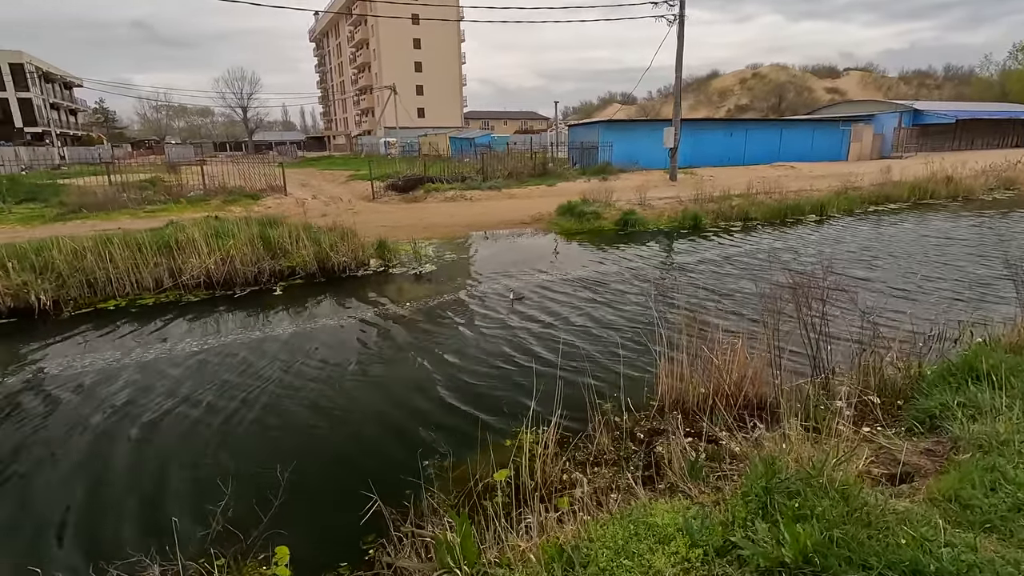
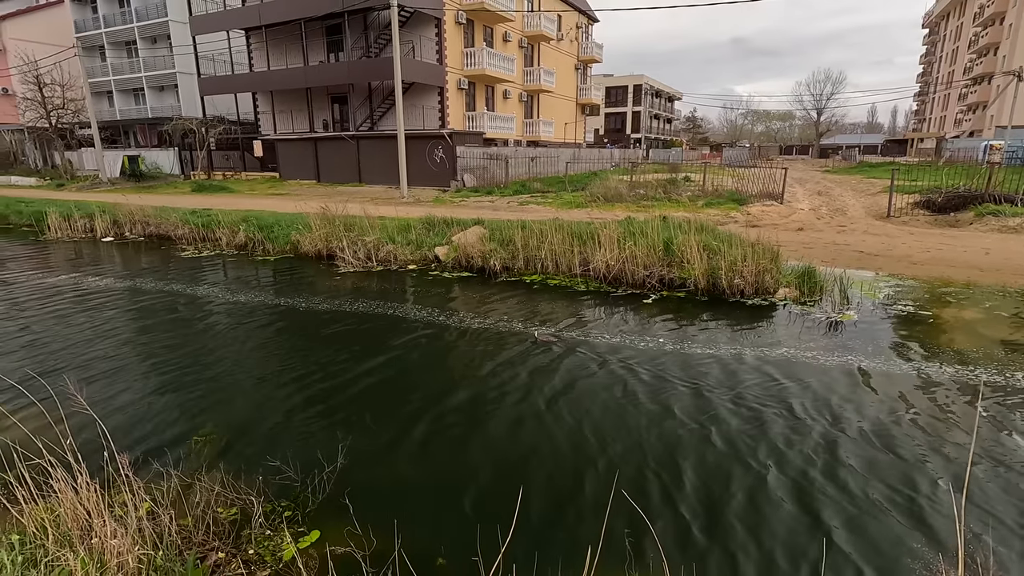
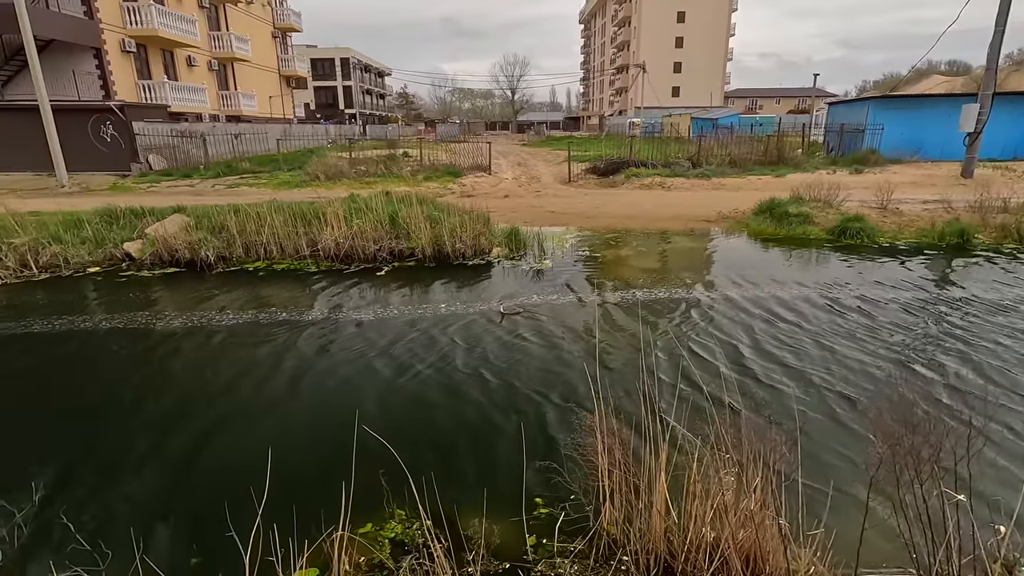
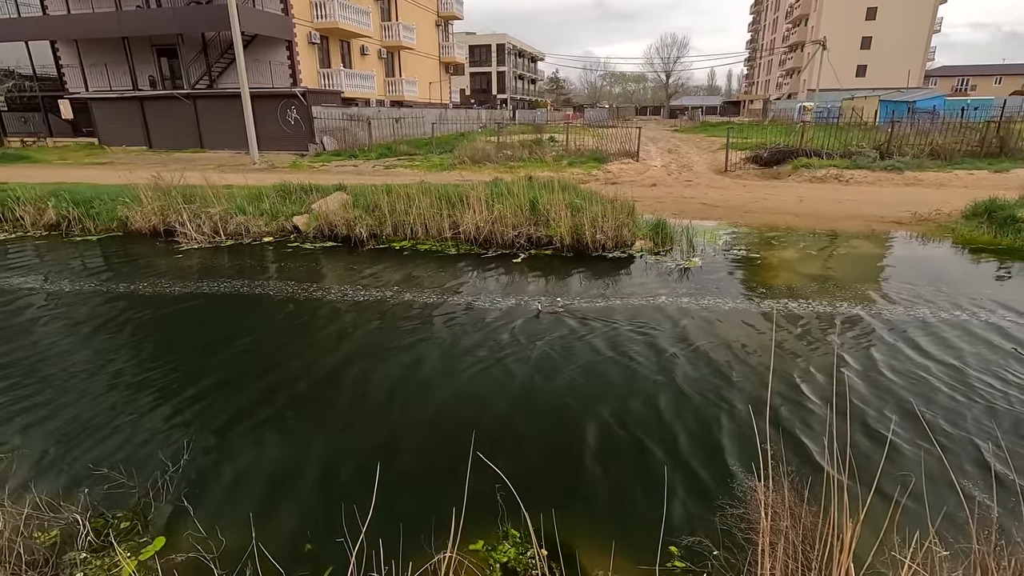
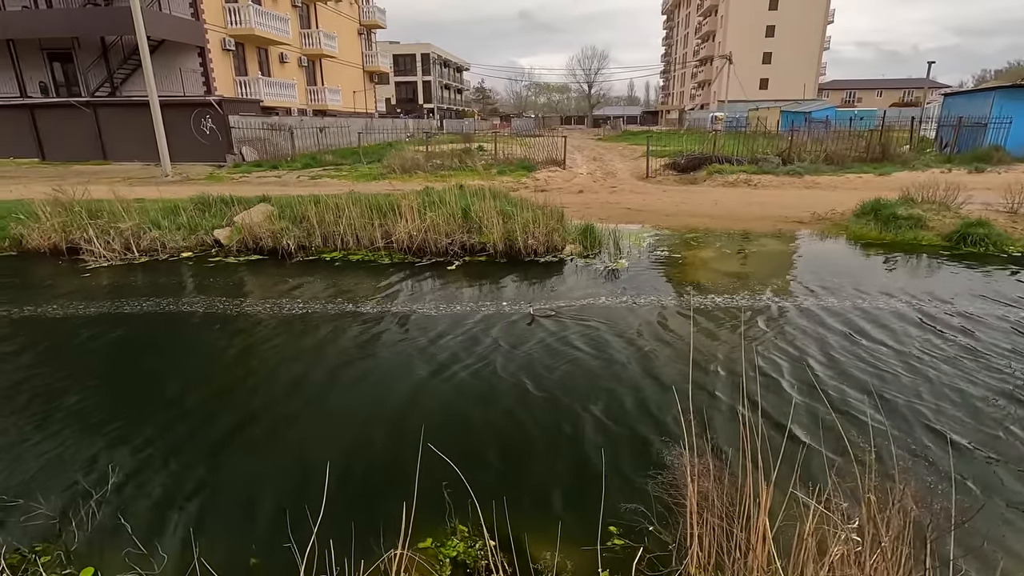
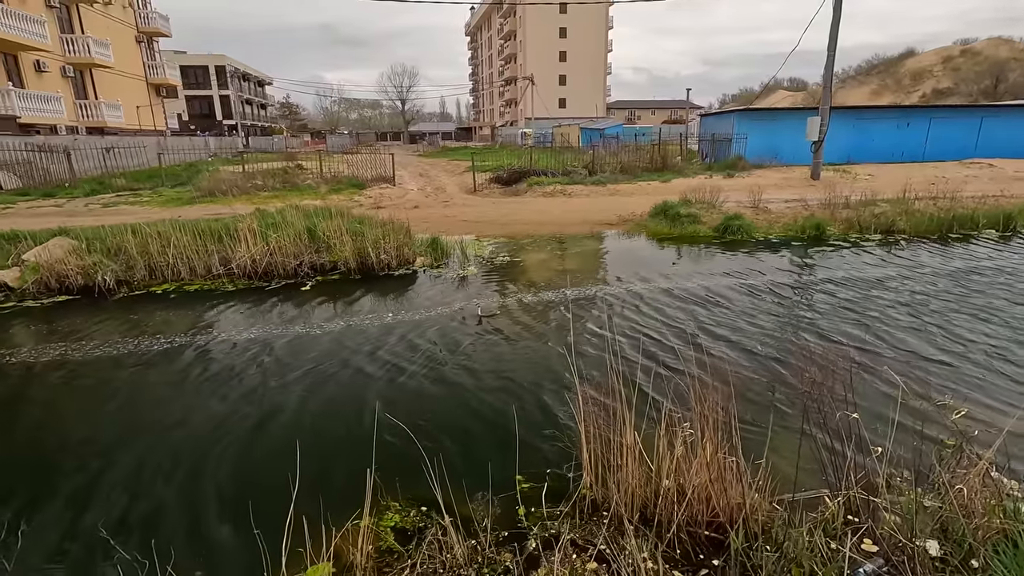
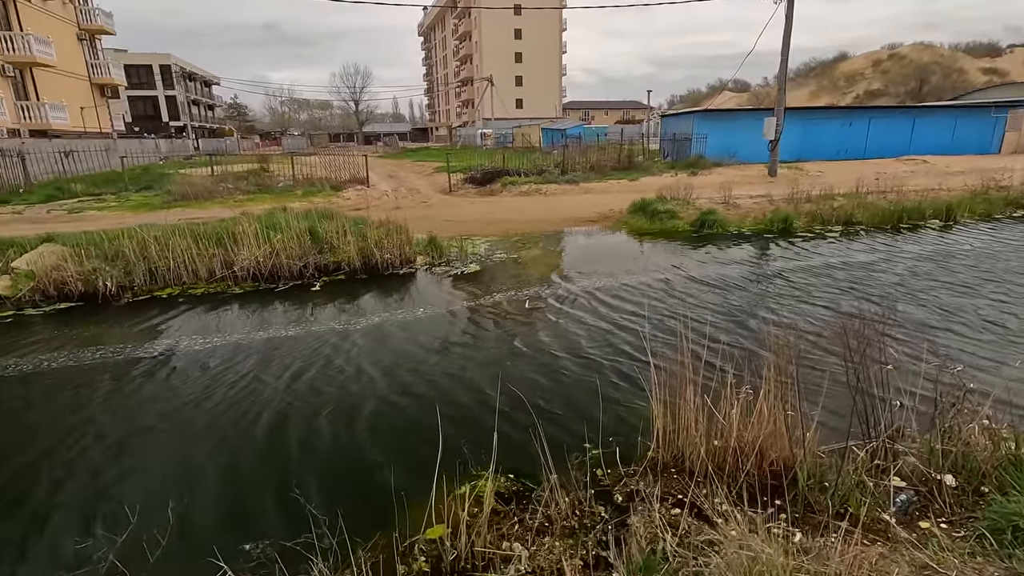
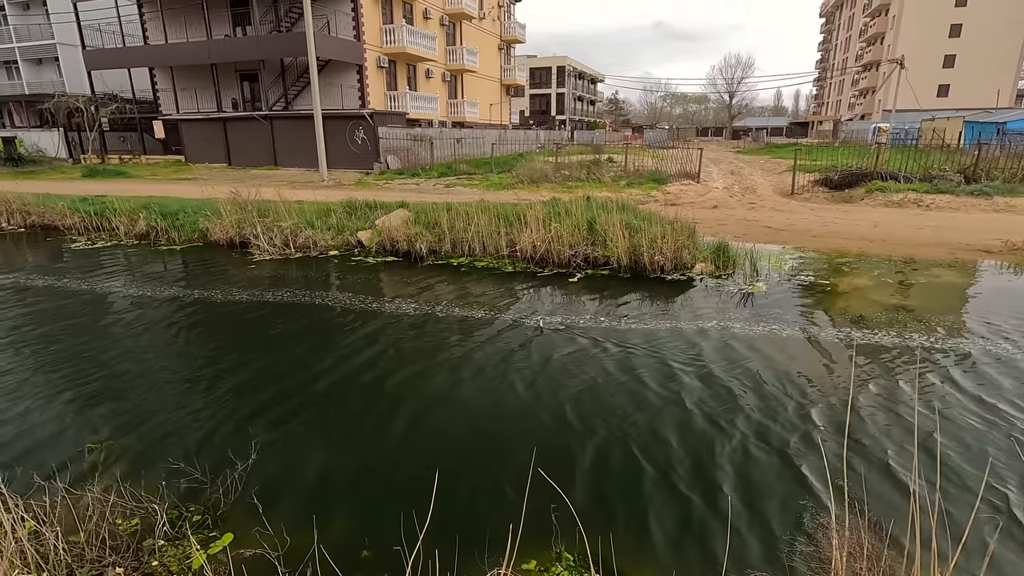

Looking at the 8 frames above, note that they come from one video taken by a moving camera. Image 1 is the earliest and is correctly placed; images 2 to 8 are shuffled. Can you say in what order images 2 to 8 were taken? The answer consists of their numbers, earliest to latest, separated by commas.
7, 6, 3, 5, 4, 8, 2
